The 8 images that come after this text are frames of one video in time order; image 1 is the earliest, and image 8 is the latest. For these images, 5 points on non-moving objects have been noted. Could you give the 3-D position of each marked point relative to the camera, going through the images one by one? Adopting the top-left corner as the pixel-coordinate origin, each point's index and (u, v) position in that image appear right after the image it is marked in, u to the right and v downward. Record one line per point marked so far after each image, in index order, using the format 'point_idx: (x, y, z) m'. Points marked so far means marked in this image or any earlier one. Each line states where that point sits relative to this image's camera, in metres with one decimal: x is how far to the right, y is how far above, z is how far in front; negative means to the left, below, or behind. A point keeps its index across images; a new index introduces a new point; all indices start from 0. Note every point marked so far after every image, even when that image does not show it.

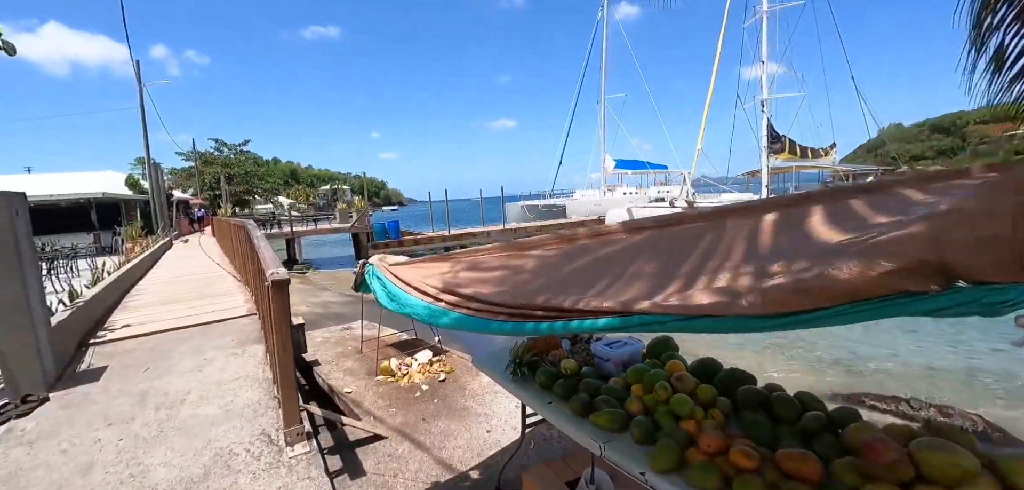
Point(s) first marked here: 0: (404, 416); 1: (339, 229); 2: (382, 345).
0: (-0.7, -1.2, +3.2) m
1: (-6.3, +0.6, +17.0) m
2: (-1.4, -1.1, +5.0) m
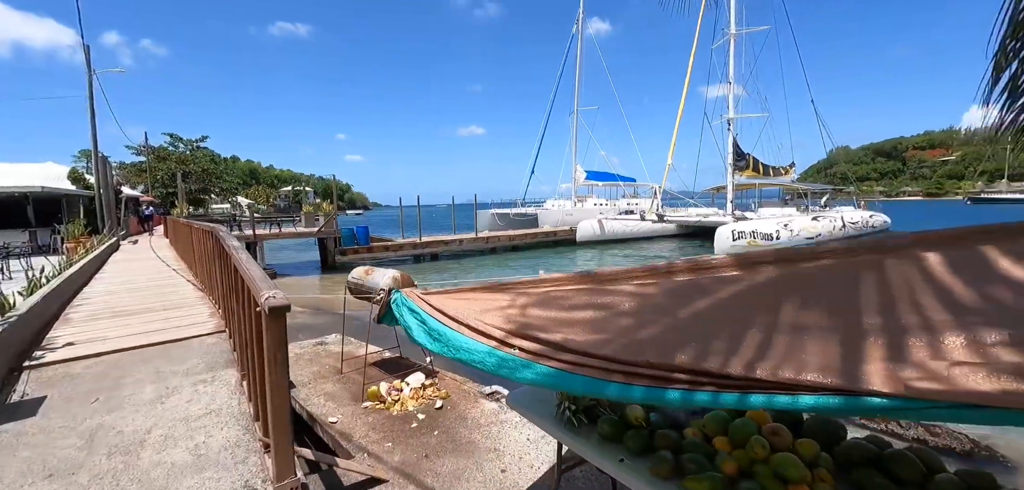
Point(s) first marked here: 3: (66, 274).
0: (-0.7, -1.2, +2.8) m
1: (-7.2, +0.4, +16.2) m
2: (-1.5, -1.2, +4.6) m
3: (-5.3, -0.3, +5.5) m
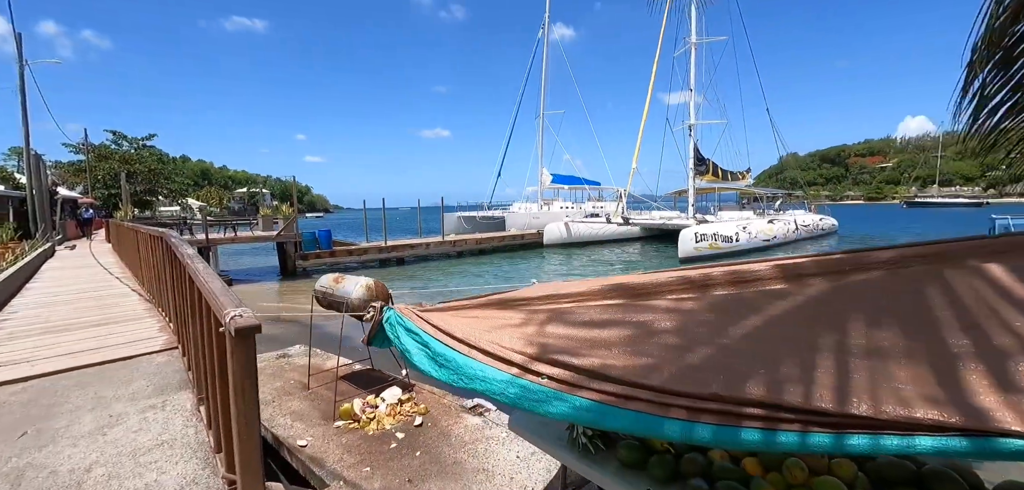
0: (-0.7, -1.3, +2.6) m
1: (-8.3, +0.2, +15.5) m
2: (-1.7, -1.2, +4.3) m
3: (-5.5, -0.4, +4.9) m
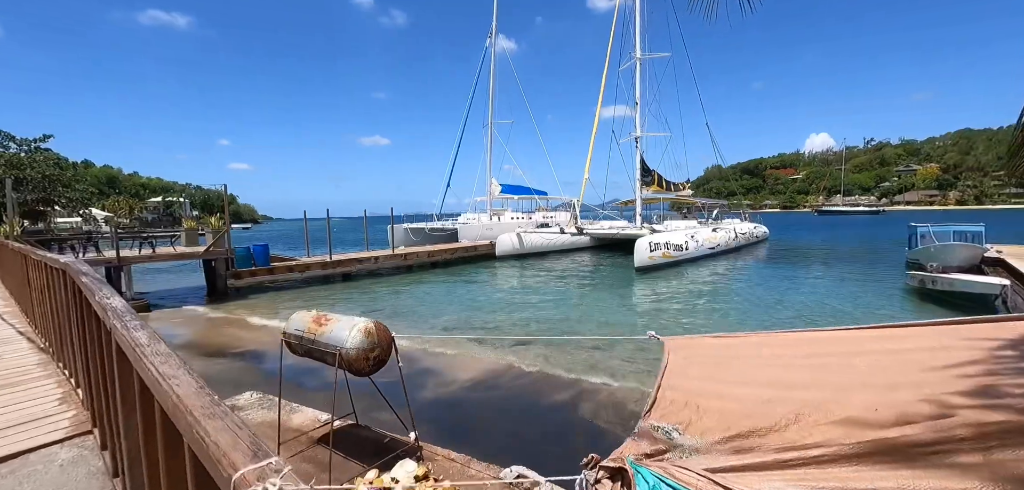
0: (-0.3, -1.4, +1.8) m
1: (-9.5, -0.3, +13.6) m
2: (-1.5, -1.4, +3.3) m
3: (-5.4, -0.7, +3.5) m
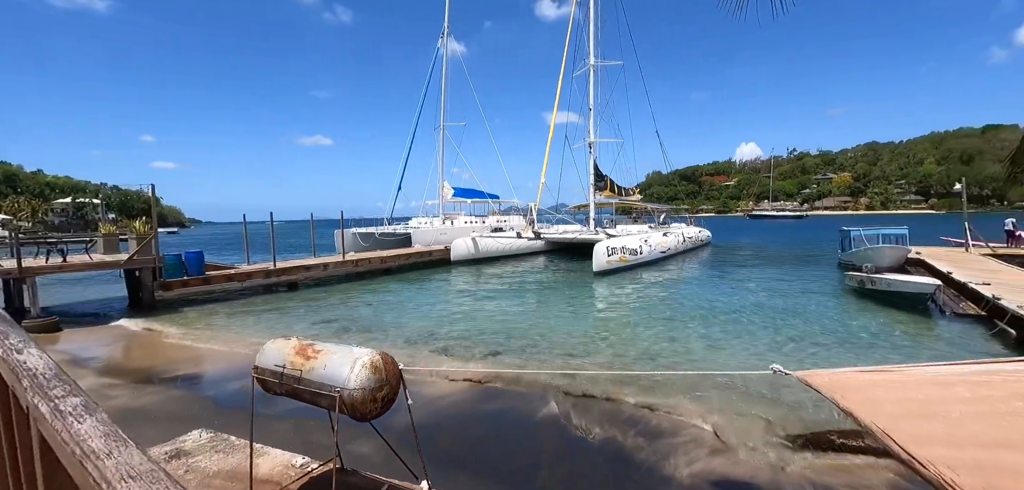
0: (0.0, -1.5, +1.3) m
1: (-10.4, -0.5, +12.0) m
2: (-1.3, -1.5, +2.7) m
3: (-5.2, -0.8, +2.4) m
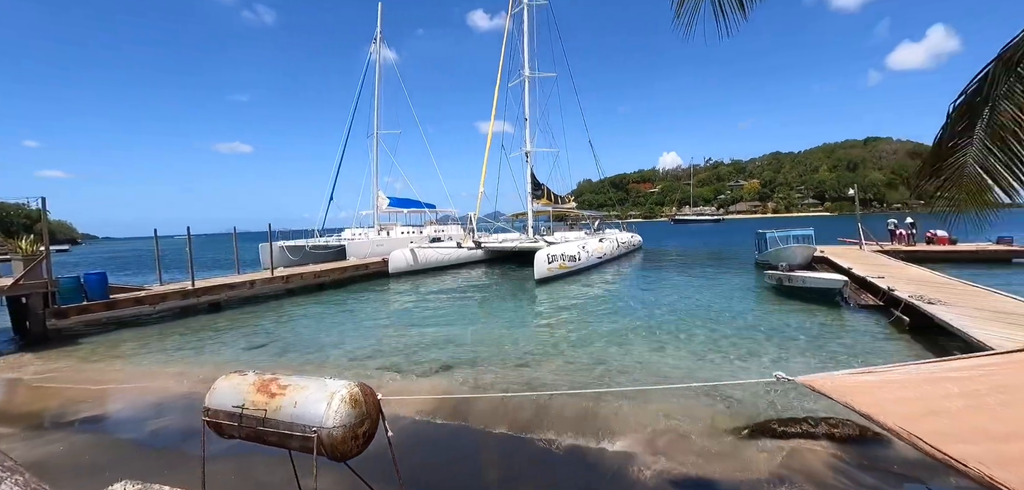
0: (+0.2, -1.6, +1.2) m
1: (-11.7, -1.0, +10.4) m
2: (-1.4, -1.6, +2.4) m
3: (-5.2, -1.0, +1.6) m
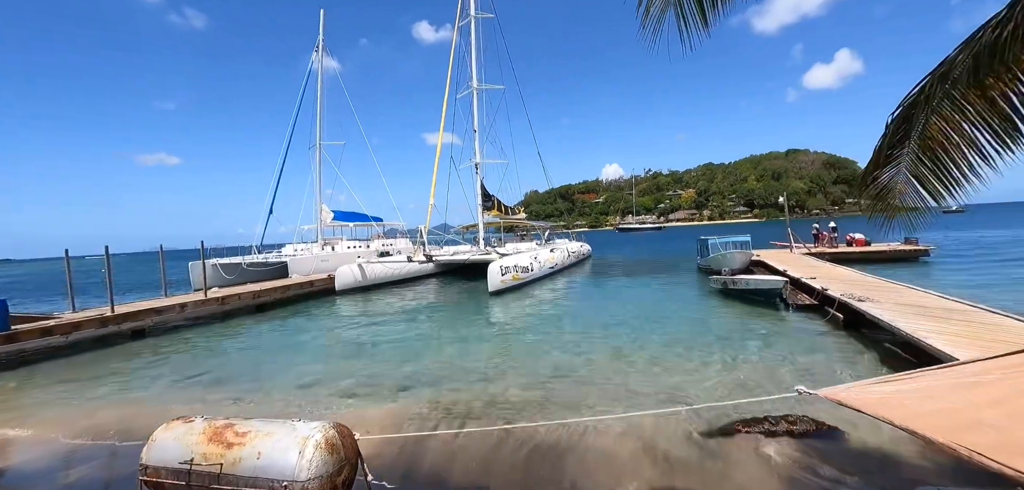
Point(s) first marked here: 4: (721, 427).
0: (+0.3, -1.6, +0.9) m
1: (-12.5, -1.5, +8.8) m
2: (-1.4, -1.7, +2.0) m
3: (-5.1, -1.1, +0.8) m
4: (+2.9, -2.5, +6.4) m
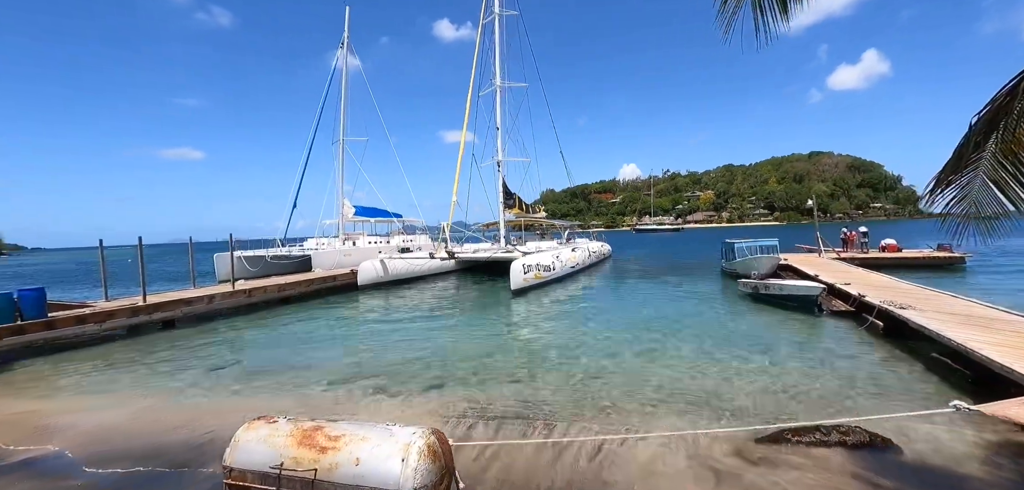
0: (+0.6, -1.6, +0.8) m
1: (-11.9, -1.2, +9.0) m
2: (-1.0, -1.7, +1.9) m
3: (-4.7, -1.0, +0.8) m
4: (+3.4, -2.5, +6.2) m
